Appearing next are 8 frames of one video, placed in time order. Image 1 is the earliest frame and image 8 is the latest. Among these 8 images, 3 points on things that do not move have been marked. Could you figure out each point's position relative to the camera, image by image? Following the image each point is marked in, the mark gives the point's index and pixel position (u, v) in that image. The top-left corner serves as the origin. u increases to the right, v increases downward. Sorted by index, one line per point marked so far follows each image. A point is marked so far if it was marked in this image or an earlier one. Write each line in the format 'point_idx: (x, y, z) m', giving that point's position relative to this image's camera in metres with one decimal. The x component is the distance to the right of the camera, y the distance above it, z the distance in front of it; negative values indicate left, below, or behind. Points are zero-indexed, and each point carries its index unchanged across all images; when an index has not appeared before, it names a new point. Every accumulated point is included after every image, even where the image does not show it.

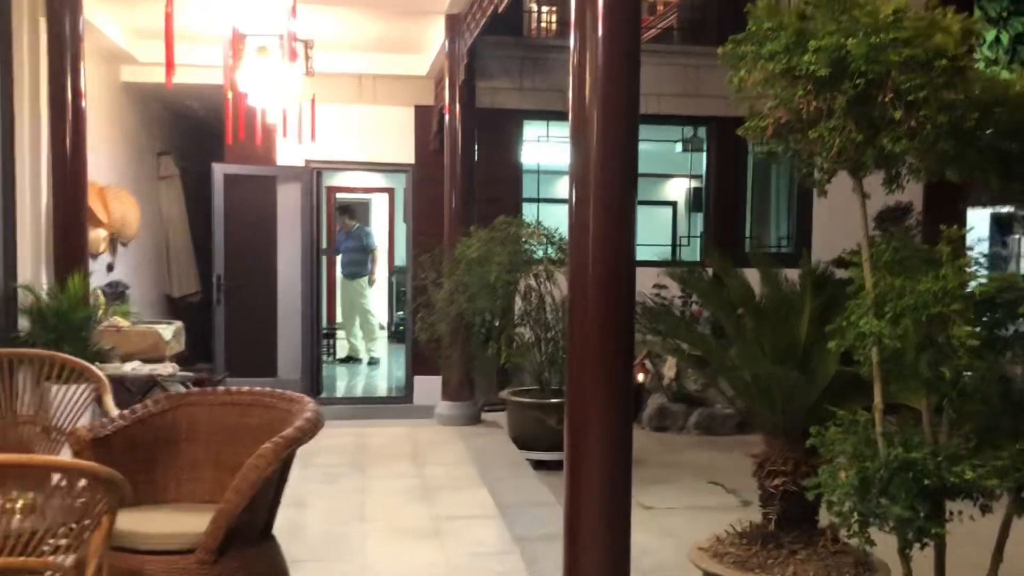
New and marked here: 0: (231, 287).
0: (-2.0, 0.0, +6.8) m
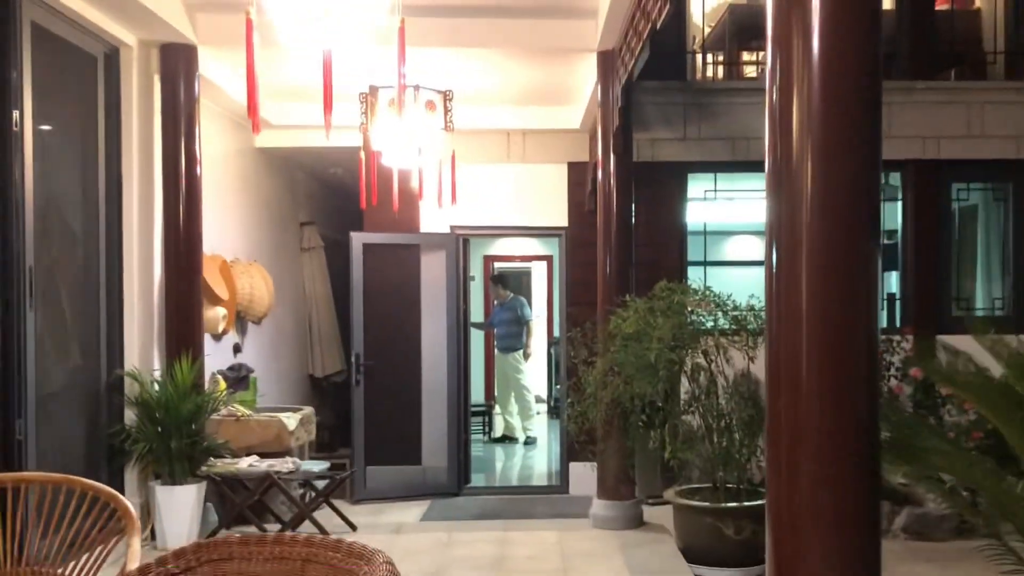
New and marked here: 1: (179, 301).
0: (-0.9, -0.5, +6.2) m
1: (-1.5, -0.1, +4.4) m
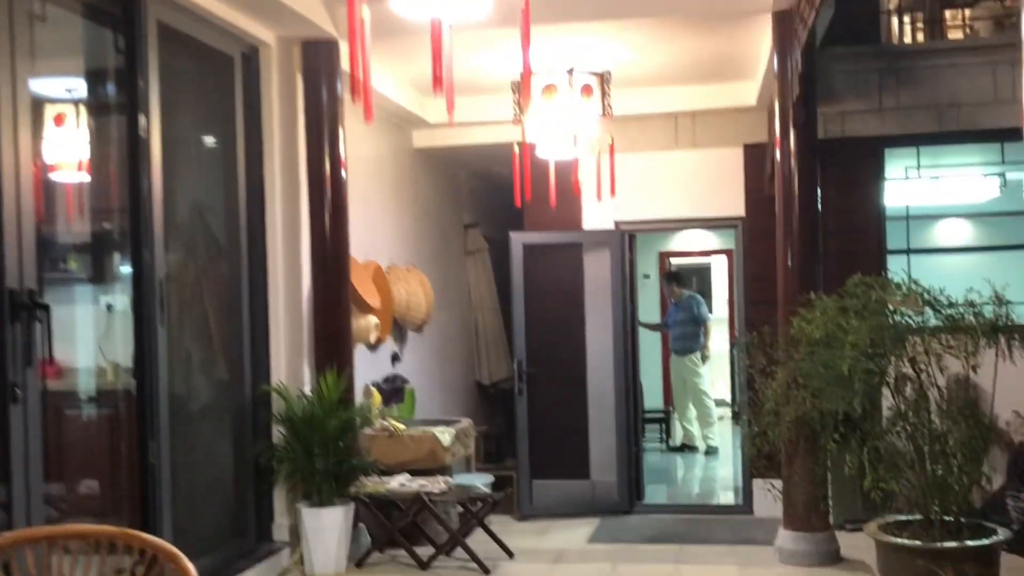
0: (+0.1, -0.5, +5.8) m
1: (-0.8, -0.1, +4.2) m
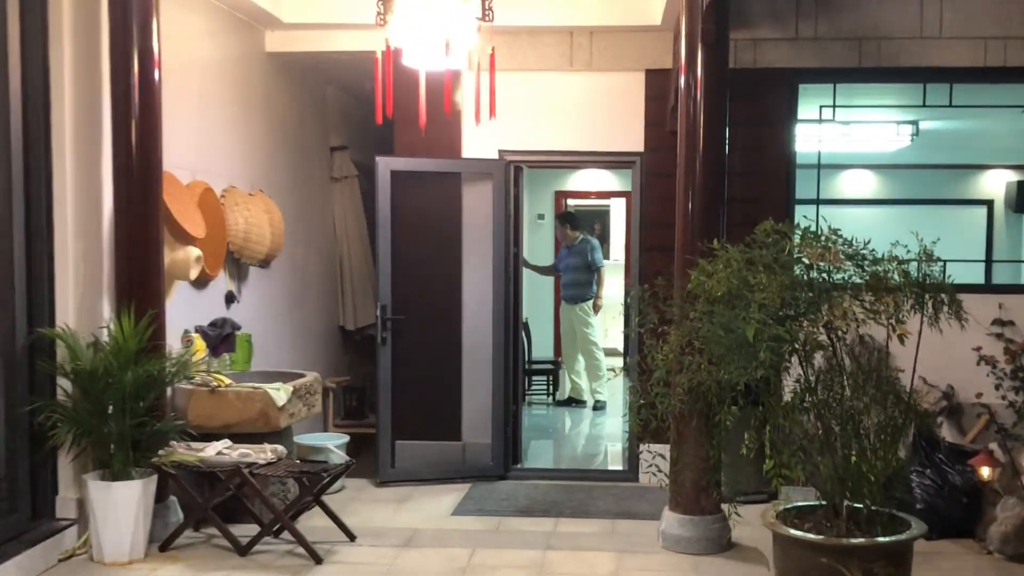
0: (-0.6, -0.2, +5.1) m
1: (-1.4, +0.2, +3.4) m
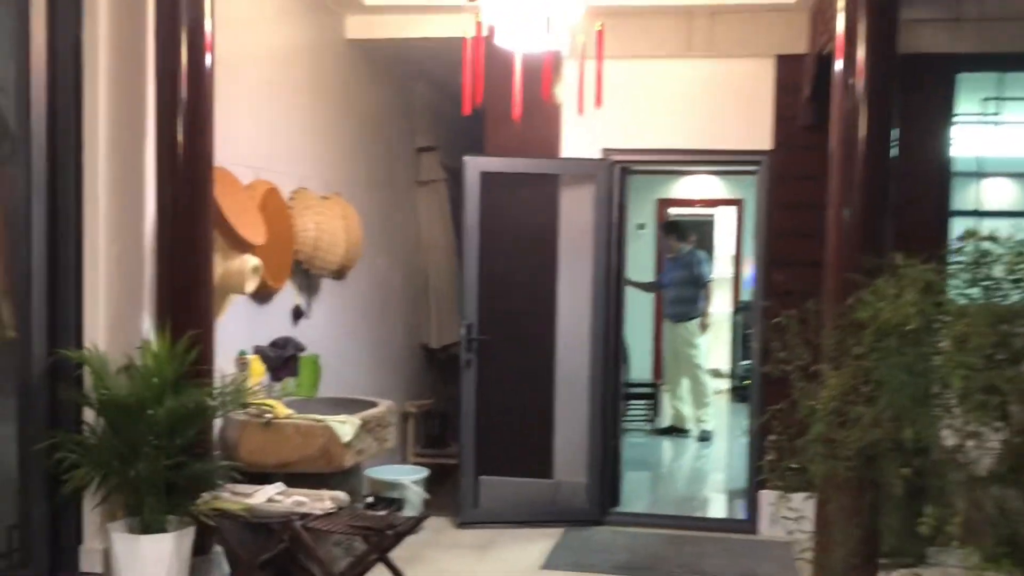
0: (-0.1, -0.3, +4.6) m
1: (-1.0, +0.1, +2.9) m
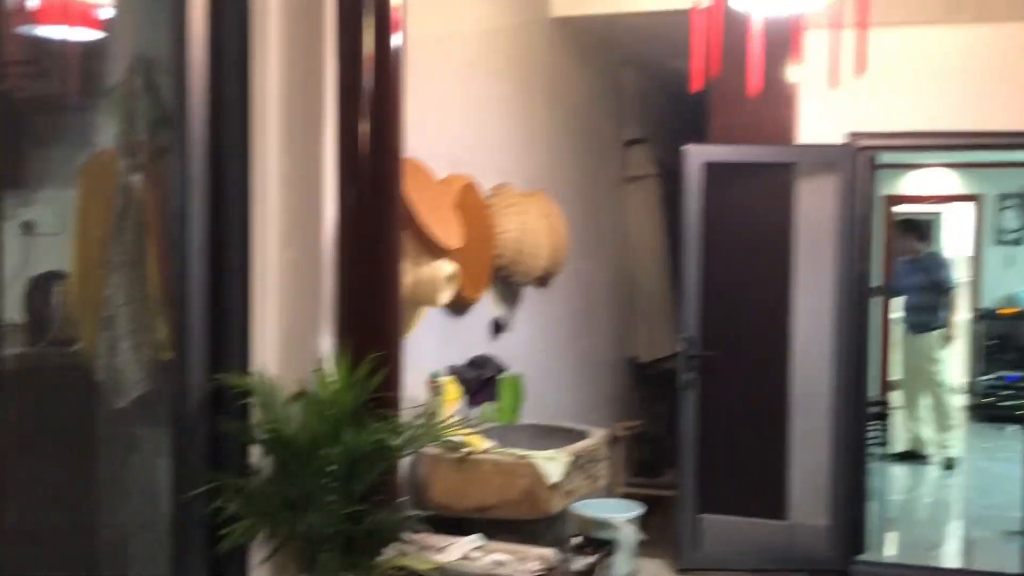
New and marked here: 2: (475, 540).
0: (+0.8, -0.3, +3.9) m
1: (-0.4, +0.1, +2.5) m
2: (-0.1, -0.7, +2.5) m
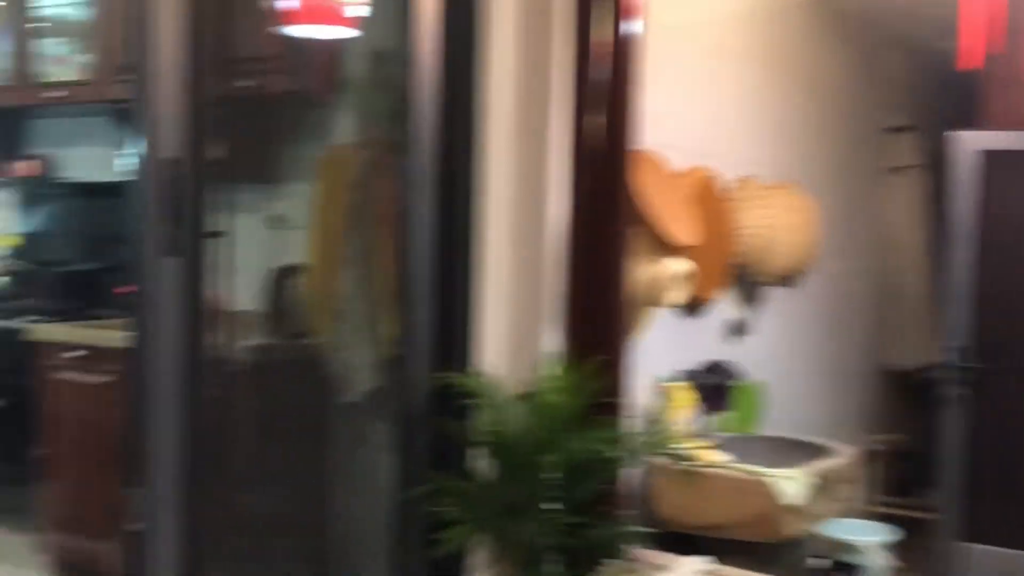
0: (+1.7, -0.3, +3.5) m
1: (+0.2, +0.1, +2.4) m
2: (+0.5, -0.7, +2.3) m
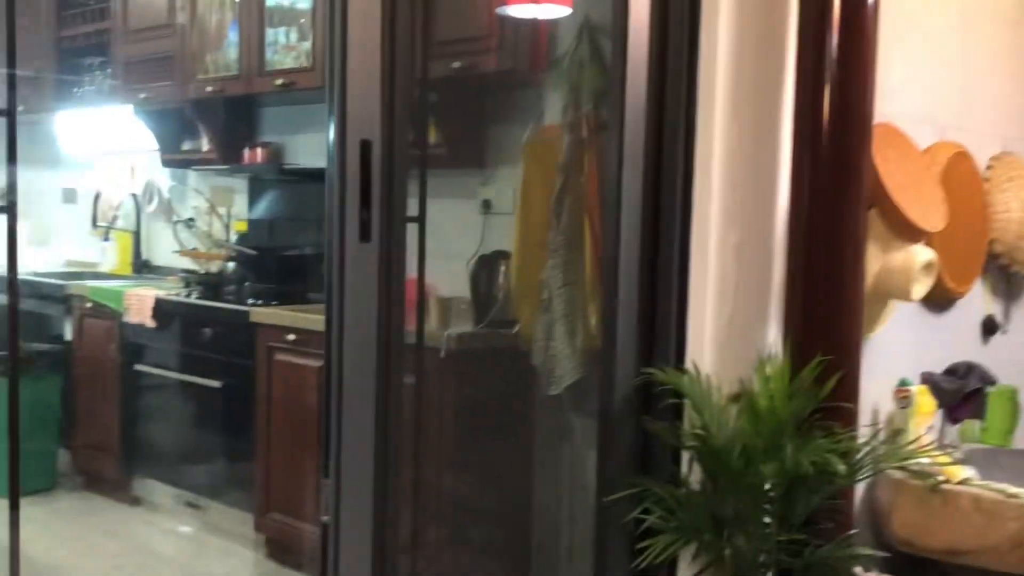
0: (+2.4, -0.3, +2.9) m
1: (+0.7, +0.1, +2.2) m
2: (+0.9, -0.7, +2.0) m
